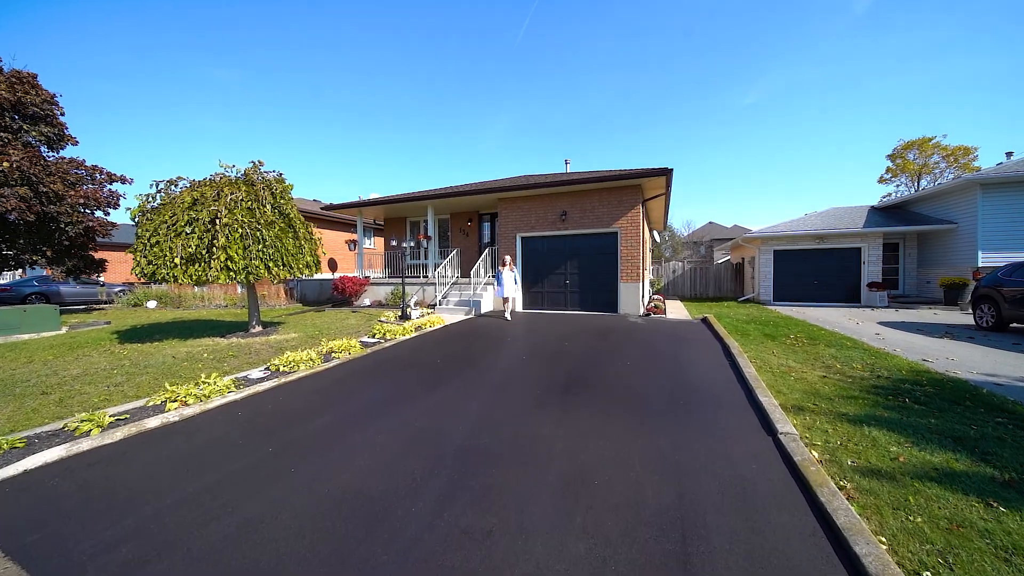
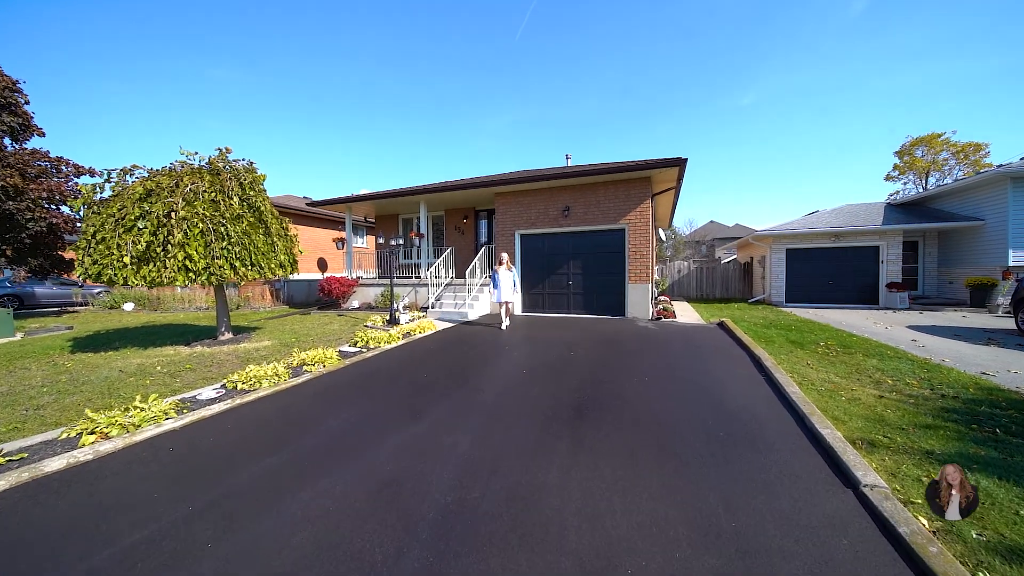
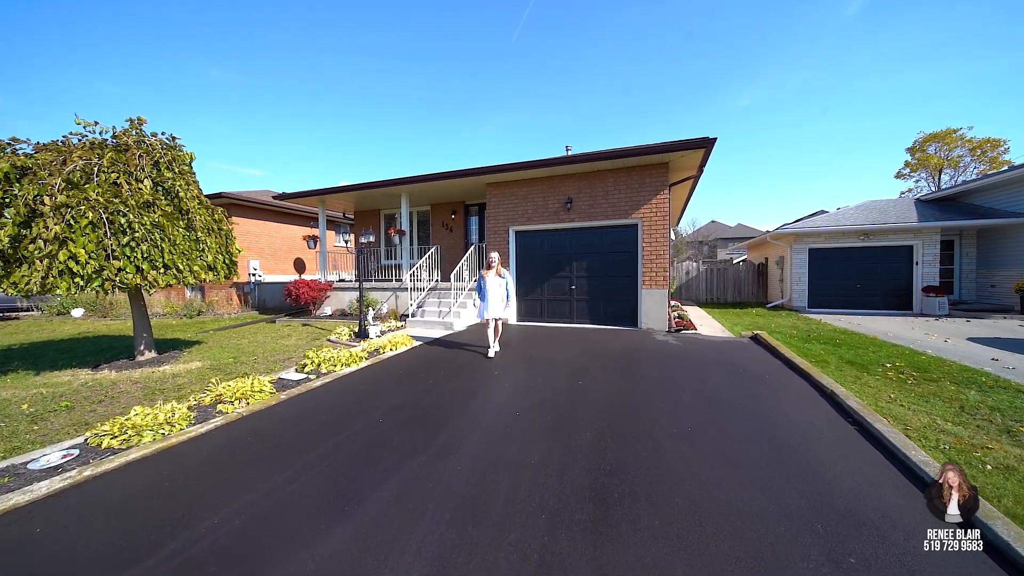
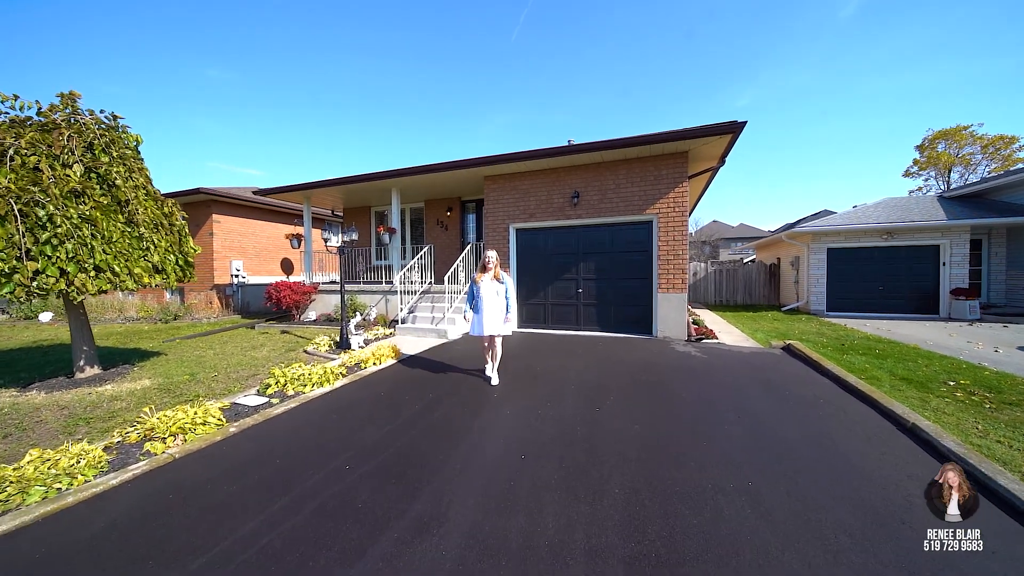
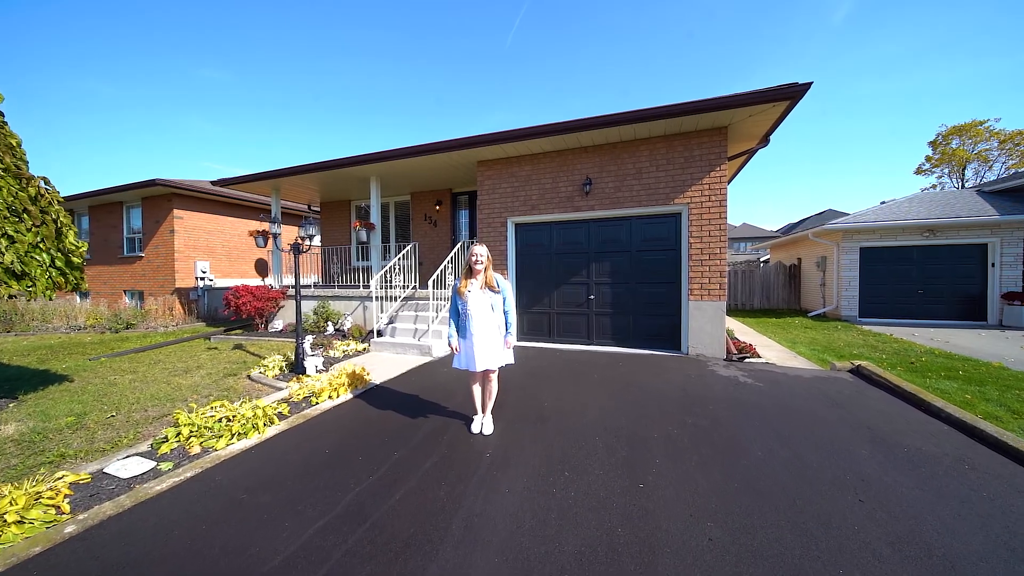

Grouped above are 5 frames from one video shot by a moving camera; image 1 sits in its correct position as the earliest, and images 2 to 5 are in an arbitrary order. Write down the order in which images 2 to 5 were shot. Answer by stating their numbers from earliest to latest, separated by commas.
2, 3, 4, 5
